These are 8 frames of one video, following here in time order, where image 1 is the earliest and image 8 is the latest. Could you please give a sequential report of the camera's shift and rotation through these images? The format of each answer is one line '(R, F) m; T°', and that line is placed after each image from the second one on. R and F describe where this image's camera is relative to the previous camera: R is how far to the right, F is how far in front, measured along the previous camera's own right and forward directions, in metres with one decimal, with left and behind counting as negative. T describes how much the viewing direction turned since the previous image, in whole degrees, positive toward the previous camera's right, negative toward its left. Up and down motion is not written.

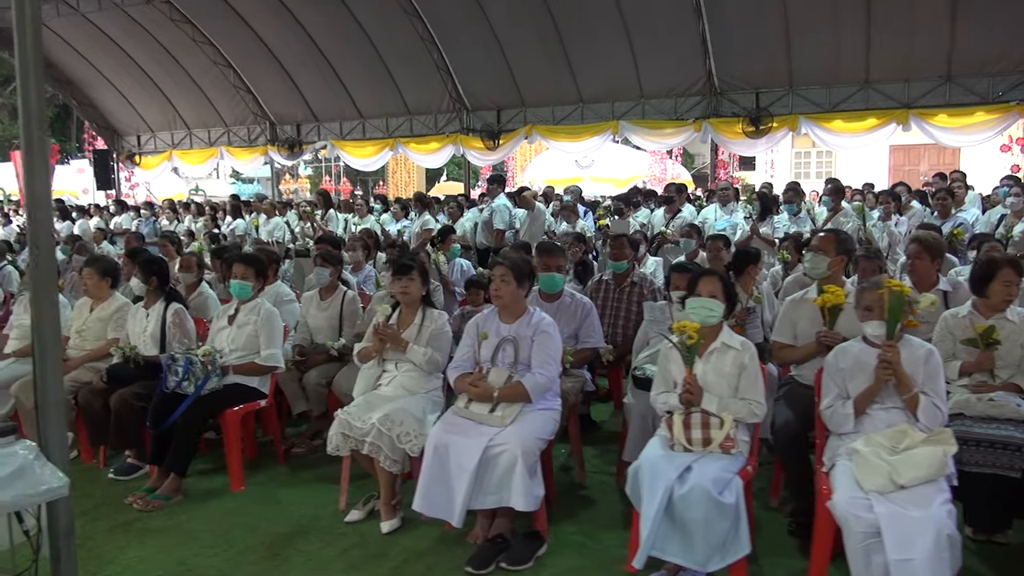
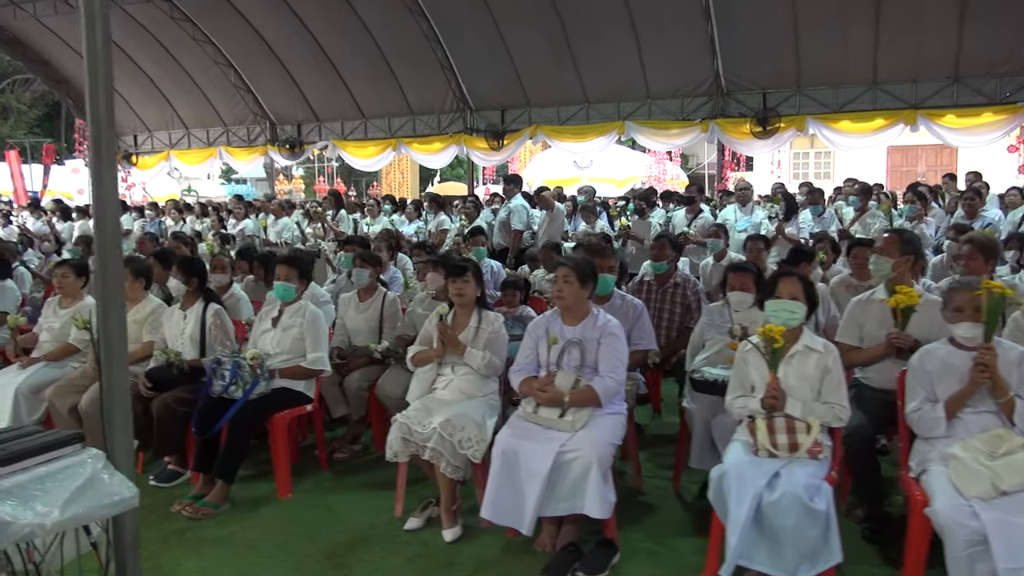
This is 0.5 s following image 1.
(-0.3, +0.1) m; +1°
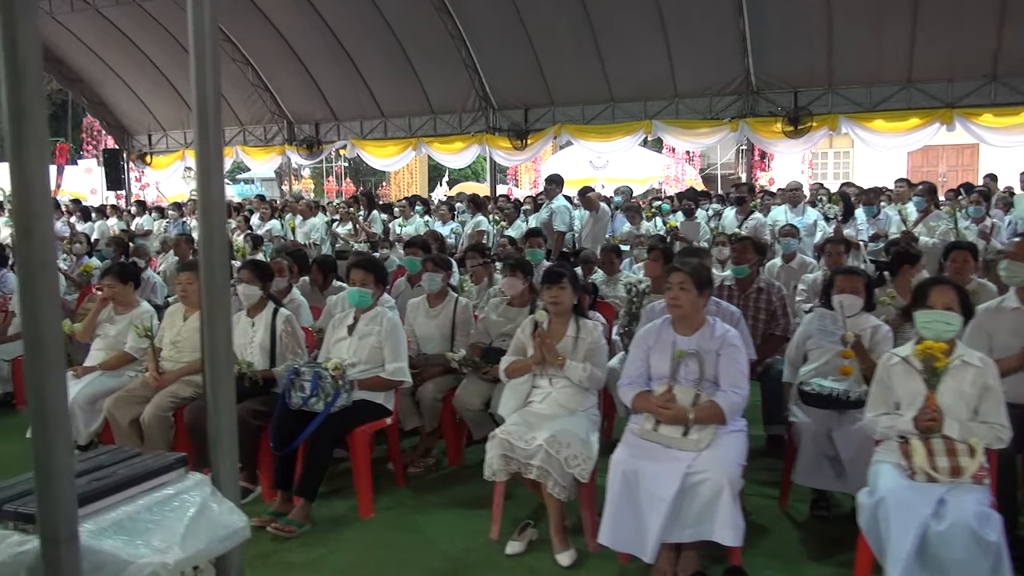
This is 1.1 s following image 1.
(-0.4, +0.2) m; 0°
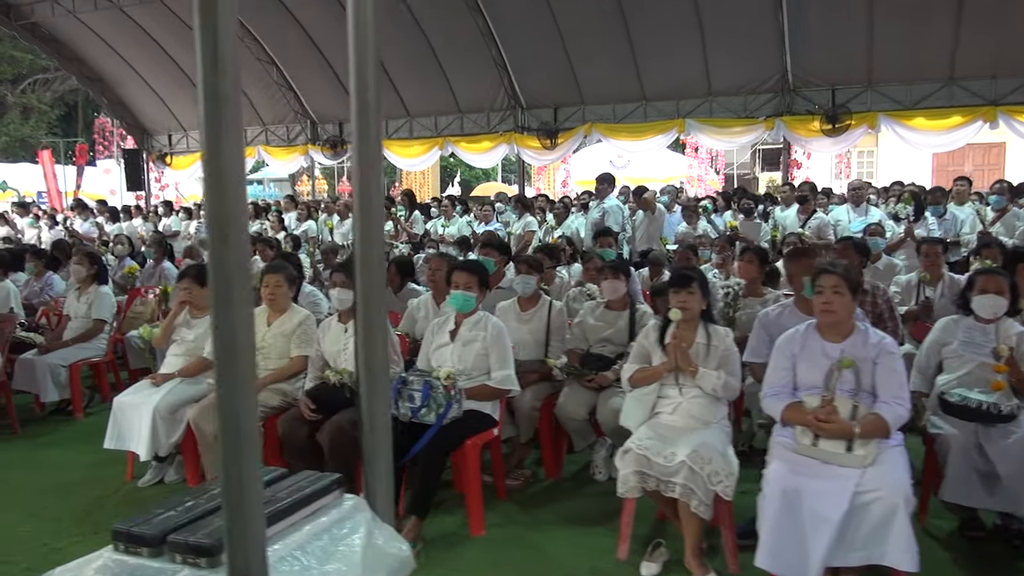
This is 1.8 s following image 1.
(-0.5, +0.2) m; 0°
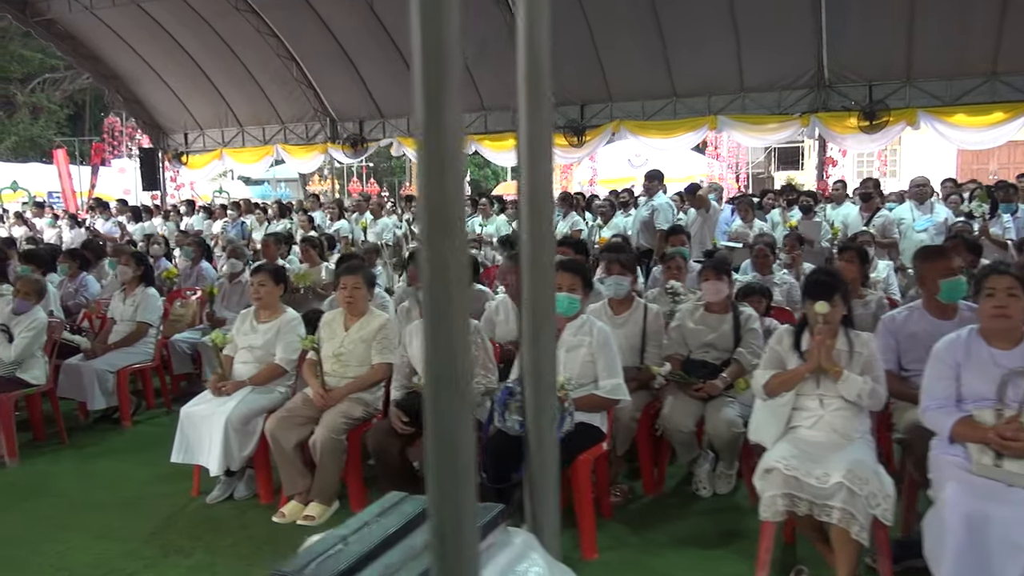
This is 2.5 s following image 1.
(-0.4, +0.3) m; 0°
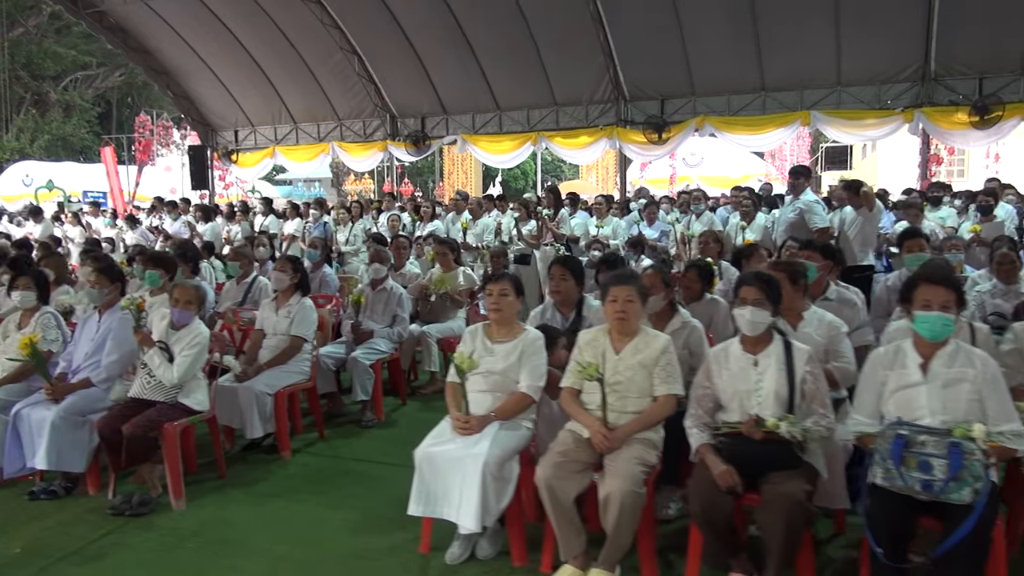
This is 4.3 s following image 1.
(-1.2, +0.7) m; -1°
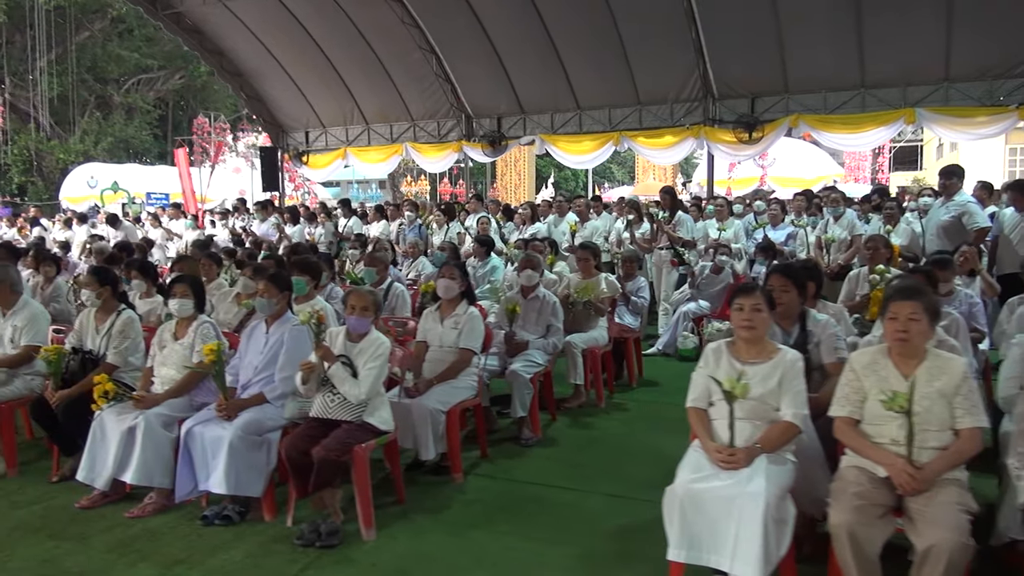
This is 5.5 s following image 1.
(-0.8, +0.4) m; -3°
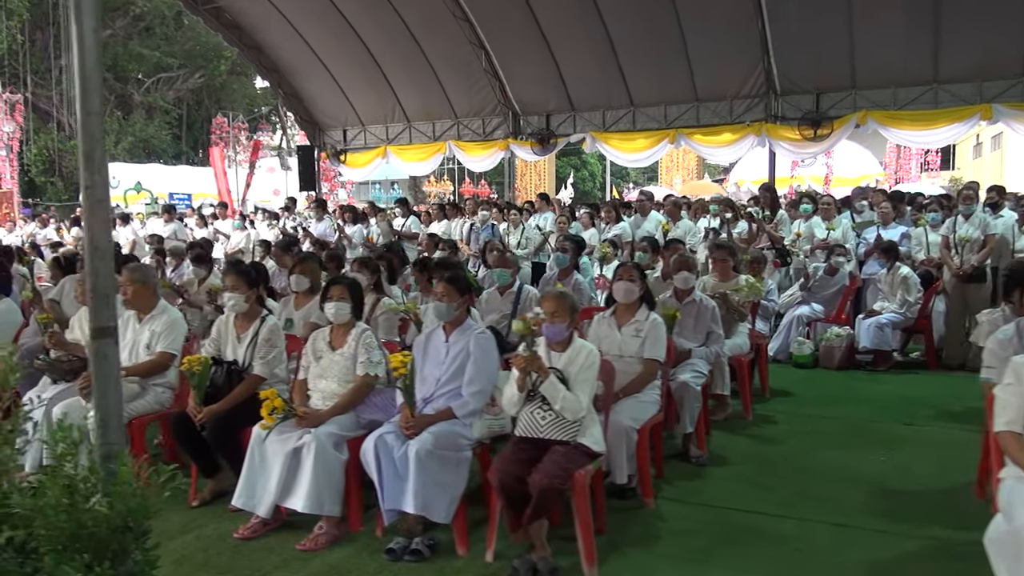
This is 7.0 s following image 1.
(-0.9, +0.4) m; 0°
